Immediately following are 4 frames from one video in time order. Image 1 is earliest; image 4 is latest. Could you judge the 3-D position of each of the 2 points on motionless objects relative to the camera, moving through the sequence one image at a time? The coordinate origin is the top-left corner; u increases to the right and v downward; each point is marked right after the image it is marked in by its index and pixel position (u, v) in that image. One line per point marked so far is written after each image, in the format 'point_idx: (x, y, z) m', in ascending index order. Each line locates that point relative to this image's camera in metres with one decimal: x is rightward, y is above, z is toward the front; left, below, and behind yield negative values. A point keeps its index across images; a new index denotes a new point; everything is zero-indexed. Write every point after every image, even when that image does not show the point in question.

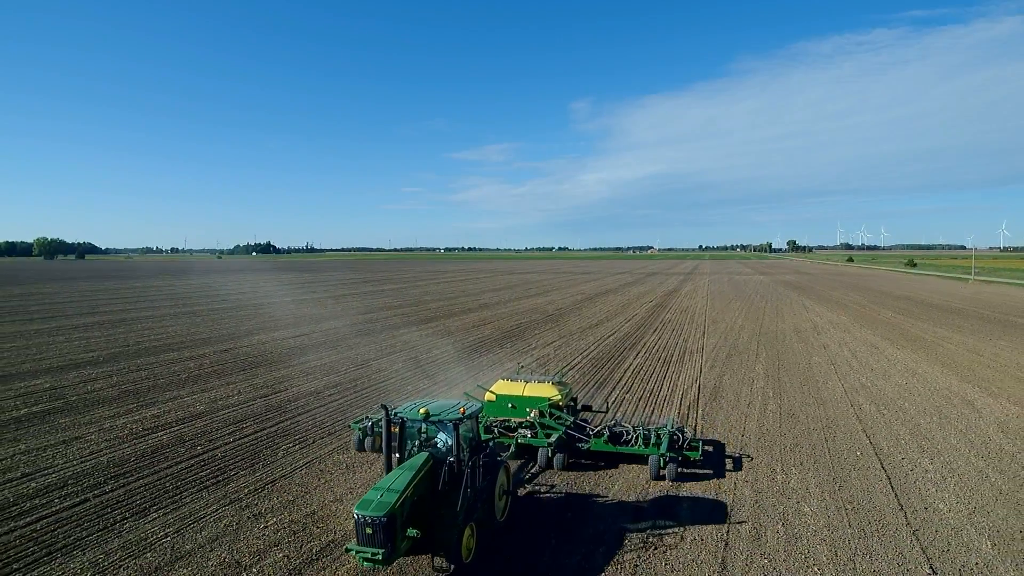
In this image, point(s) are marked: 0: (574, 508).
0: (+0.8, -2.7, +7.8) m
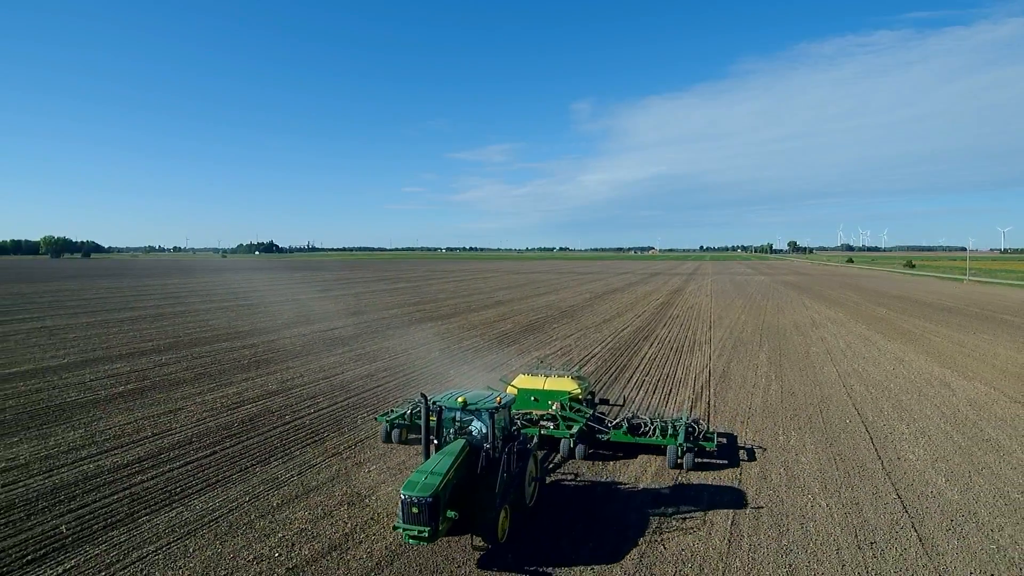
0: (+1.2, -2.7, +8.2) m
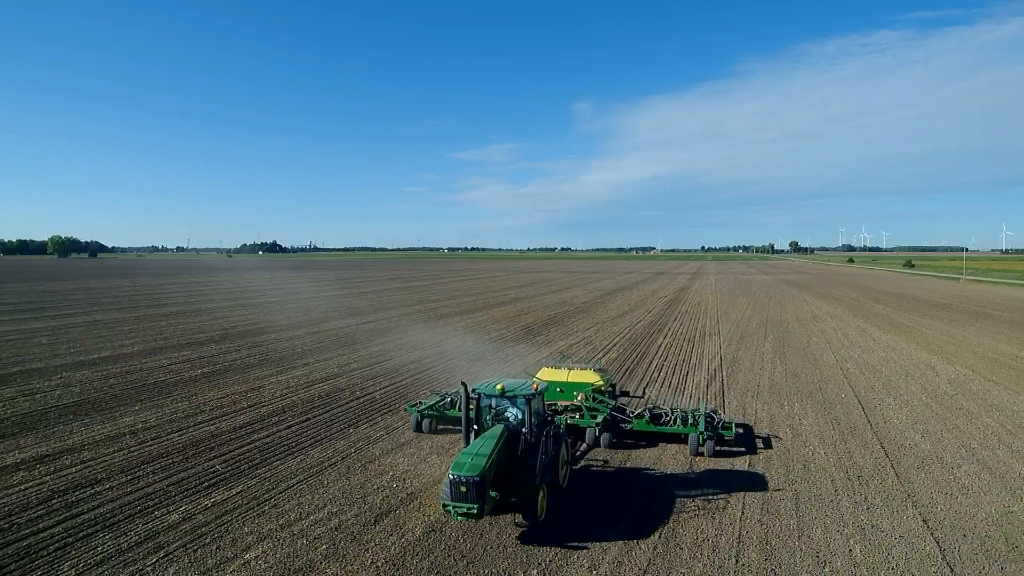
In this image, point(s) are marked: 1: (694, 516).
0: (+1.6, -2.6, +8.6) m
1: (+2.2, -2.7, +7.4) m
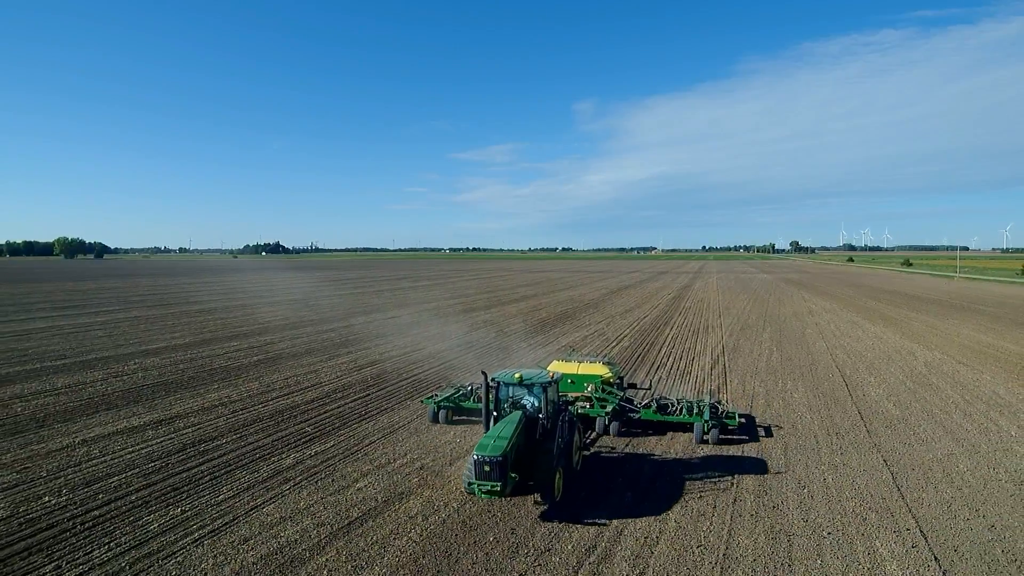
0: (+1.8, -2.5, +9.0) m
1: (+2.4, -2.6, +7.9) m
